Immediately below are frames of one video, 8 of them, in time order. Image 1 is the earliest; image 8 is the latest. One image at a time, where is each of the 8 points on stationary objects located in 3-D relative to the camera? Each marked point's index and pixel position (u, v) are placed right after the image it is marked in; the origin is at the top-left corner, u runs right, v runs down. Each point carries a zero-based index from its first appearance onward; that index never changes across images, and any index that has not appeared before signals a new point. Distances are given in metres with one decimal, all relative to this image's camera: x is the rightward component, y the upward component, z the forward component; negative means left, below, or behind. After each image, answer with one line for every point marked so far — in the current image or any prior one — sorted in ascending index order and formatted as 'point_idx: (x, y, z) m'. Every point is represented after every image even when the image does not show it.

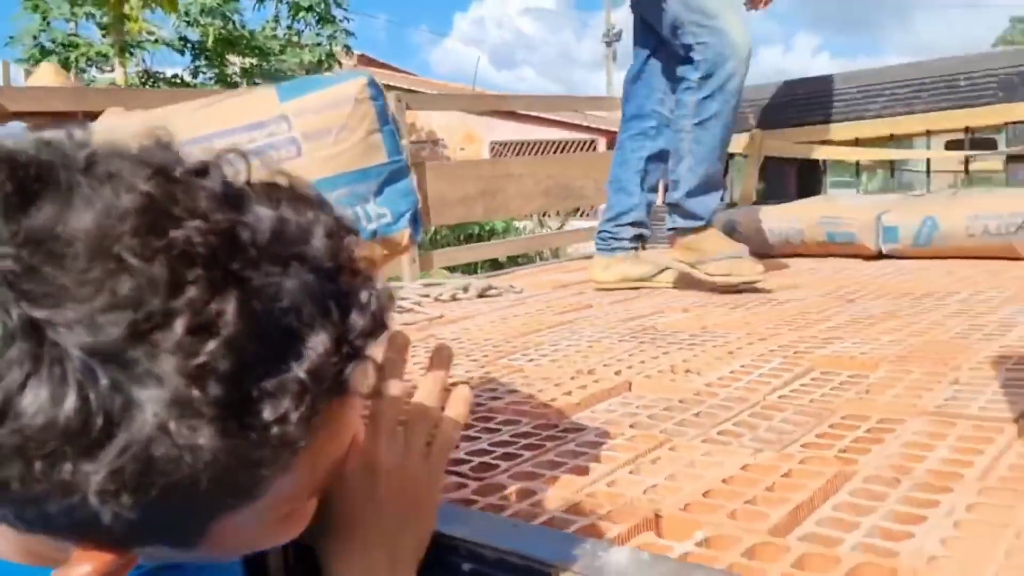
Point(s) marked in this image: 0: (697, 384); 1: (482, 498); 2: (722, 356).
0: (+0.3, -0.1, +1.5) m
1: (0.0, -0.2, +1.0) m
2: (+0.4, -0.1, +1.6) m
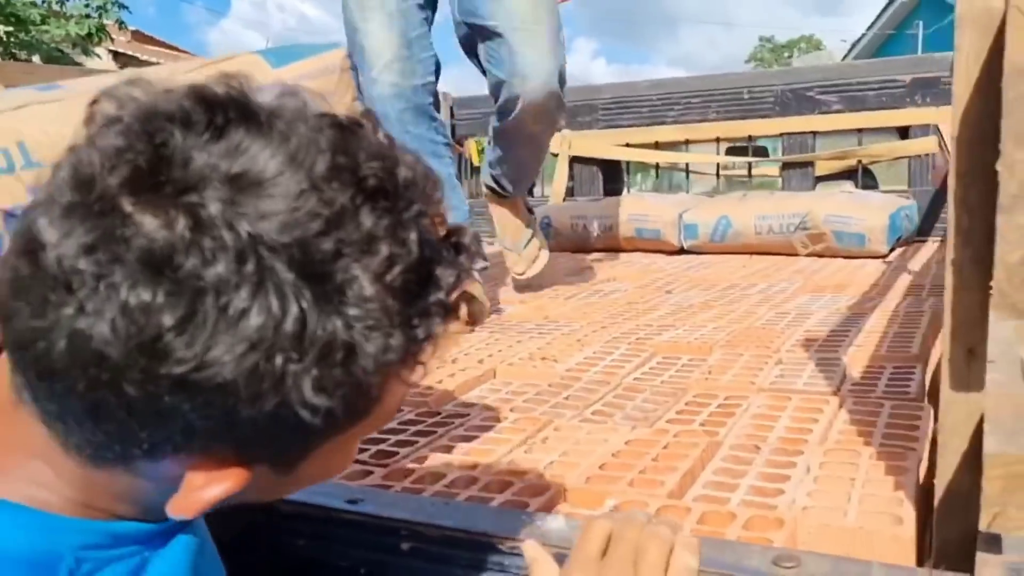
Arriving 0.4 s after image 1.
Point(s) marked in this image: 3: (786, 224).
0: (+0.1, -0.1, +1.6) m
1: (-0.1, -0.2, +1.1) m
2: (+0.1, -0.1, +1.8) m
3: (+1.0, +0.2, +3.3) m
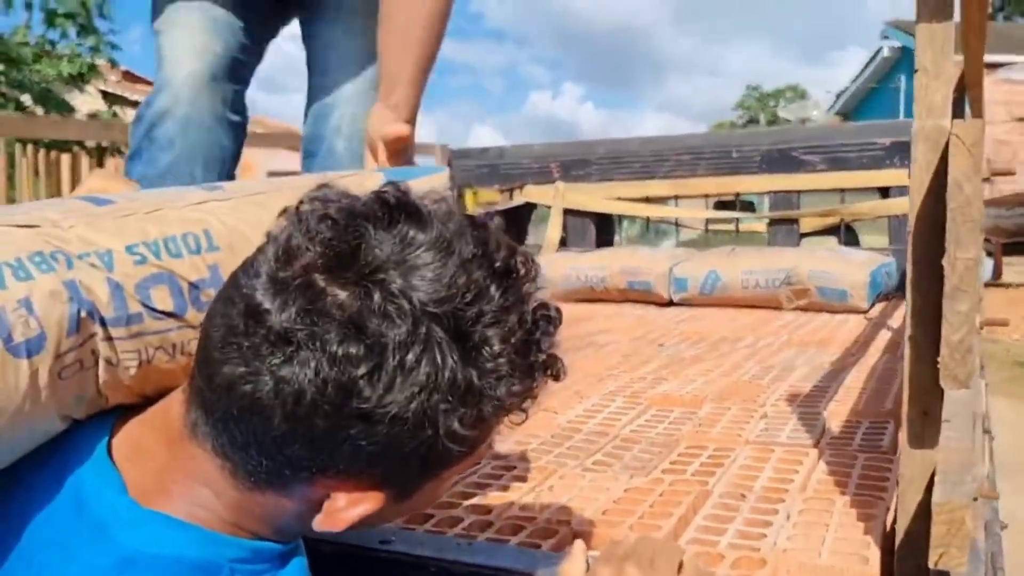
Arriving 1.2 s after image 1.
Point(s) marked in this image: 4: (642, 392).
0: (+0.1, -0.2, +1.7) m
1: (-0.1, -0.3, +1.2) m
2: (+0.1, -0.2, +1.9) m
3: (+0.9, 0.0, +3.5) m
4: (+0.3, -0.2, +2.0) m
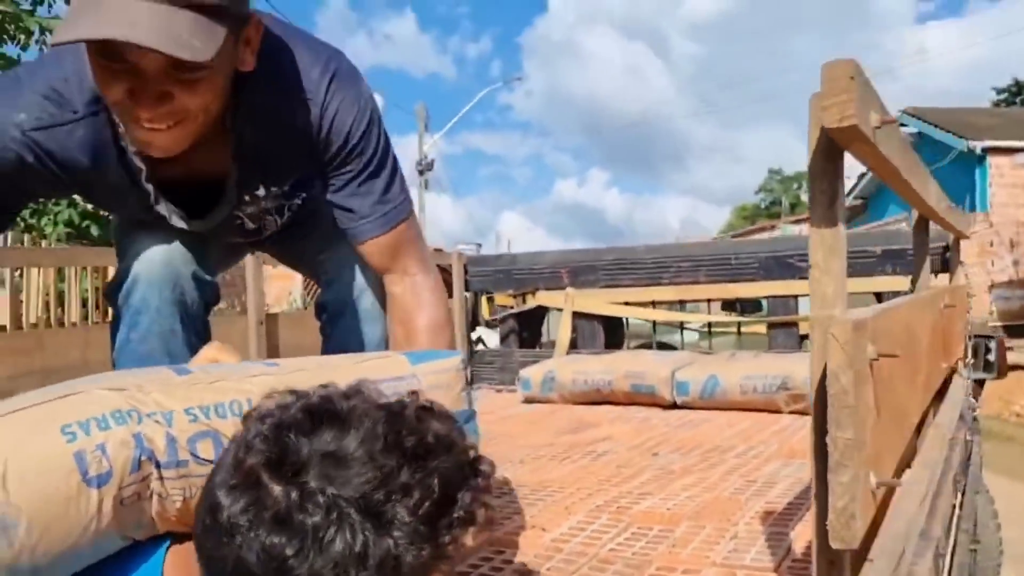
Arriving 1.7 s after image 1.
0: (+0.1, -0.5, +1.9) m
1: (-0.2, -0.5, +1.4) m
2: (+0.1, -0.5, +2.1) m
3: (+1.0, -0.4, +3.6) m
4: (+0.3, -0.5, +2.1) m
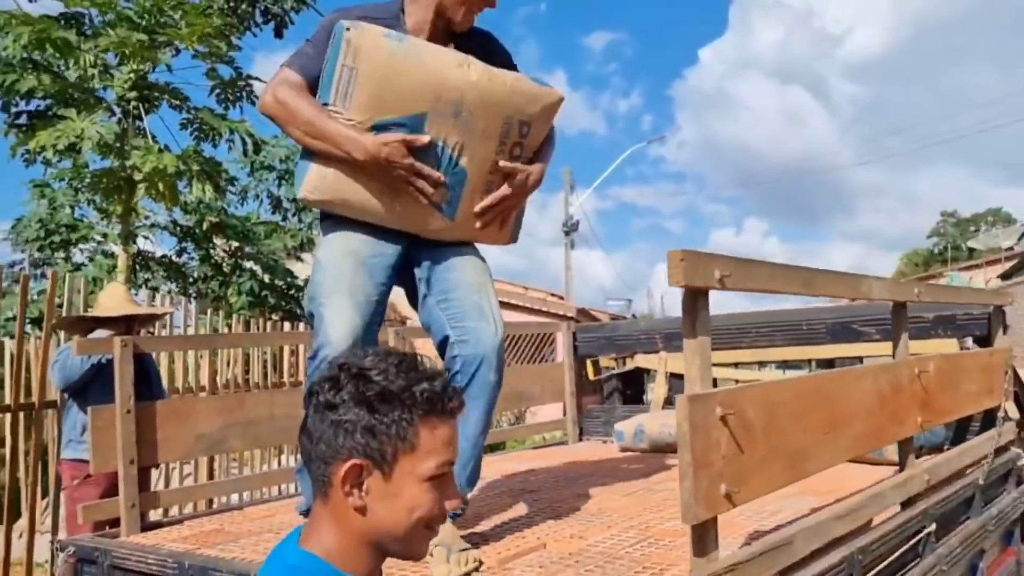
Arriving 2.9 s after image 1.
0: (+0.2, -0.7, +2.6) m
1: (-0.1, -0.7, +2.2) m
2: (+0.3, -0.7, +2.8) m
3: (+1.4, -0.7, +4.2) m
4: (+0.4, -0.7, +2.8) m
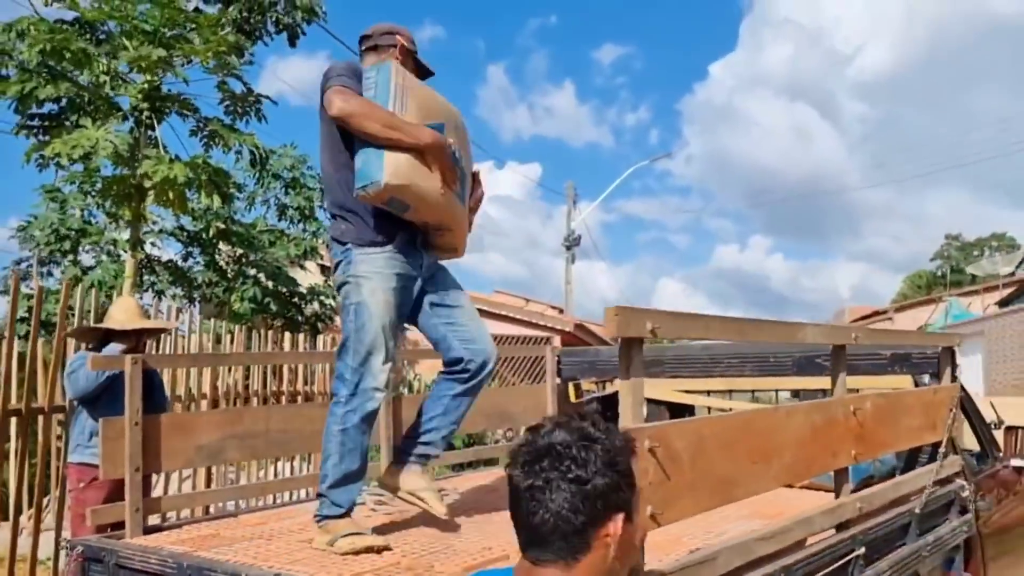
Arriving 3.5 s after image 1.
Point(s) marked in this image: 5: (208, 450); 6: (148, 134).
0: (+0.1, -0.8, +2.9) m
1: (-0.2, -0.8, +2.5) m
2: (+0.2, -0.8, +3.1) m
3: (+1.3, -0.8, +4.5) m
4: (+0.3, -0.8, +3.1) m
5: (-1.3, -0.7, +4.0) m
6: (-4.2, +1.8, +10.9) m
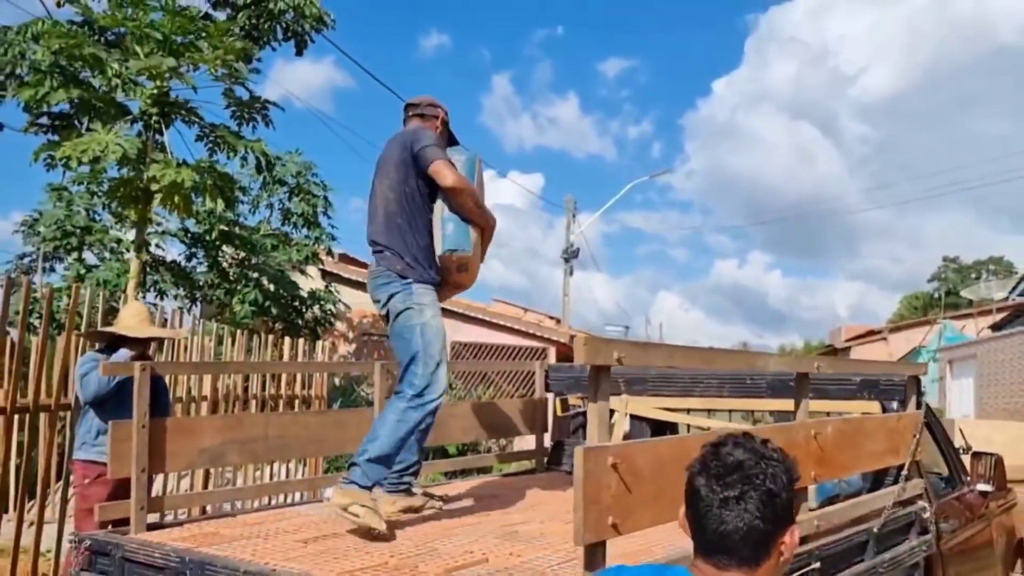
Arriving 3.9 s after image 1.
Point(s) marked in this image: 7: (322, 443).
0: (0.0, -0.9, +3.2) m
1: (-0.3, -0.9, +2.7) m
2: (+0.1, -0.9, +3.3) m
3: (+1.2, -1.0, +4.7) m
4: (+0.2, -0.9, +3.4) m
5: (-1.3, -0.7, +4.2) m
6: (-4.2, +1.7, +11.2) m
7: (-0.9, -0.8, +4.7) m
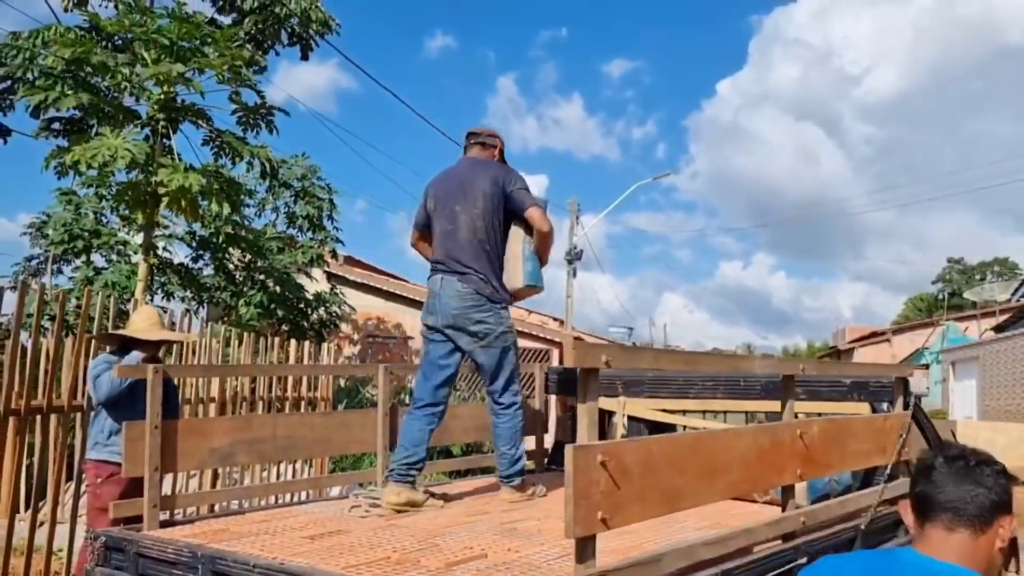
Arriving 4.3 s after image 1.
0: (0.0, -0.9, +3.3) m
1: (-0.3, -0.9, +2.9) m
2: (+0.1, -0.9, +3.5) m
3: (+1.2, -1.0, +4.9) m
4: (+0.2, -0.9, +3.5) m
5: (-1.3, -0.8, +4.4) m
6: (-4.2, +1.7, +11.3) m
7: (-0.9, -0.8, +4.9) m
